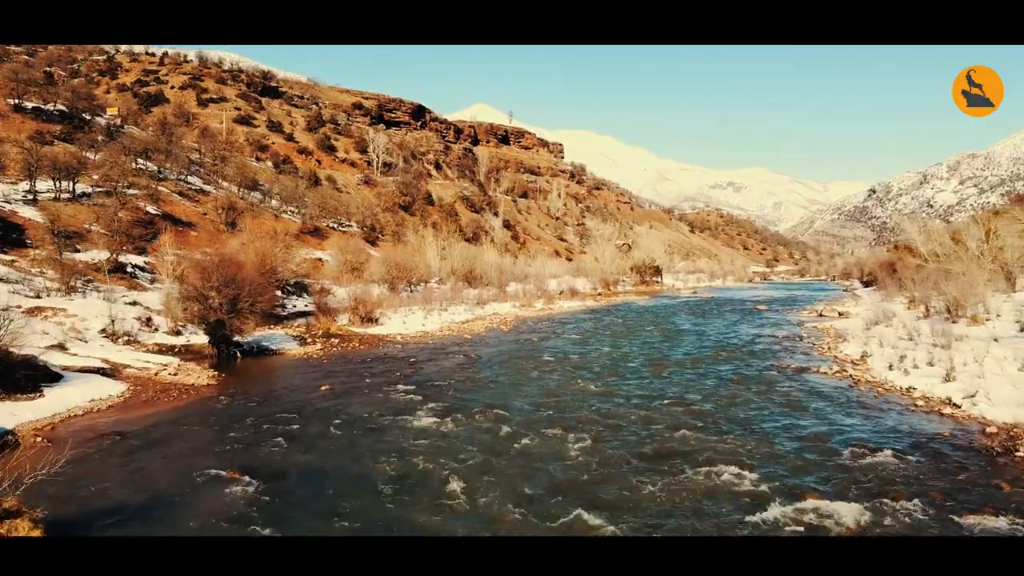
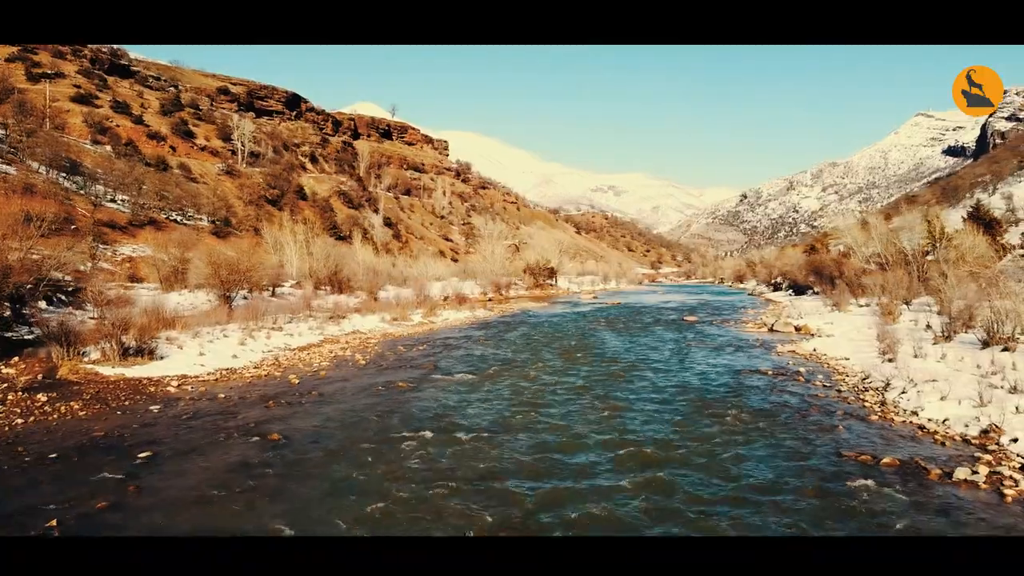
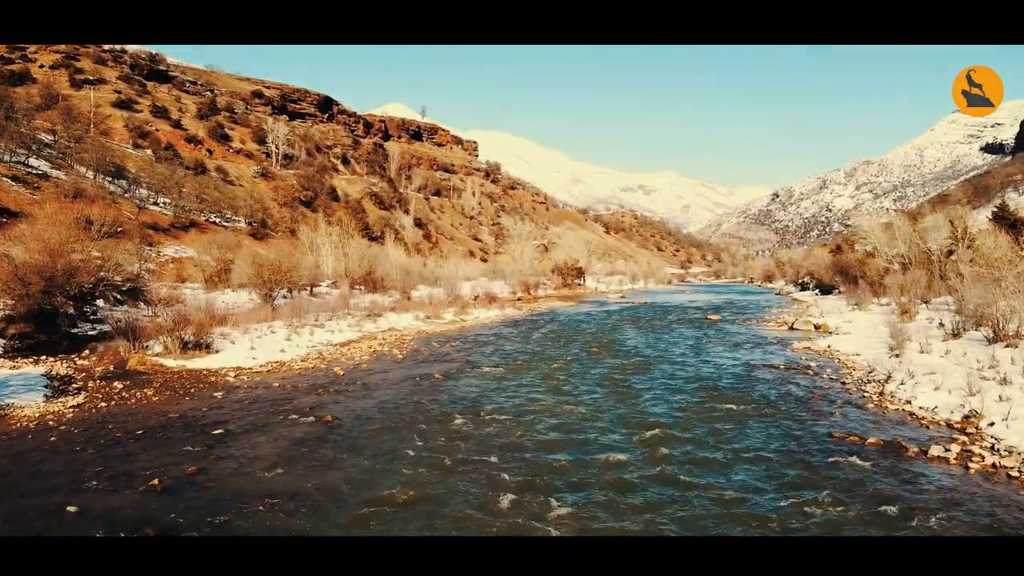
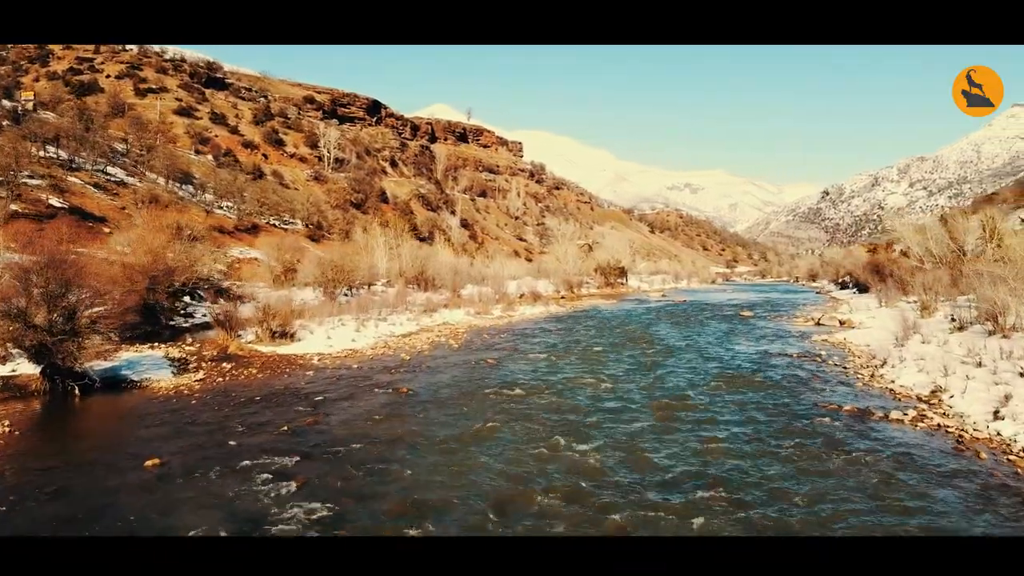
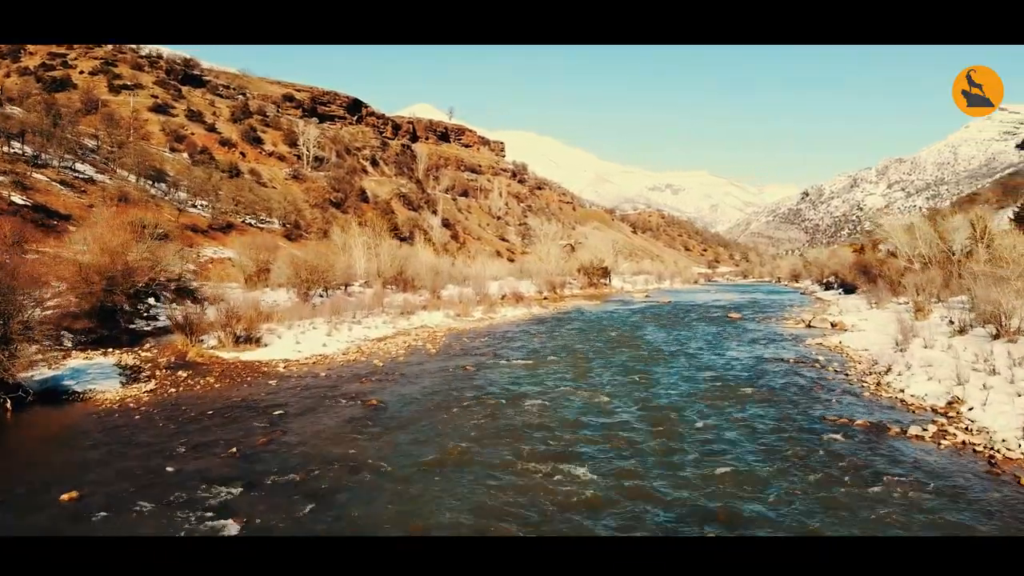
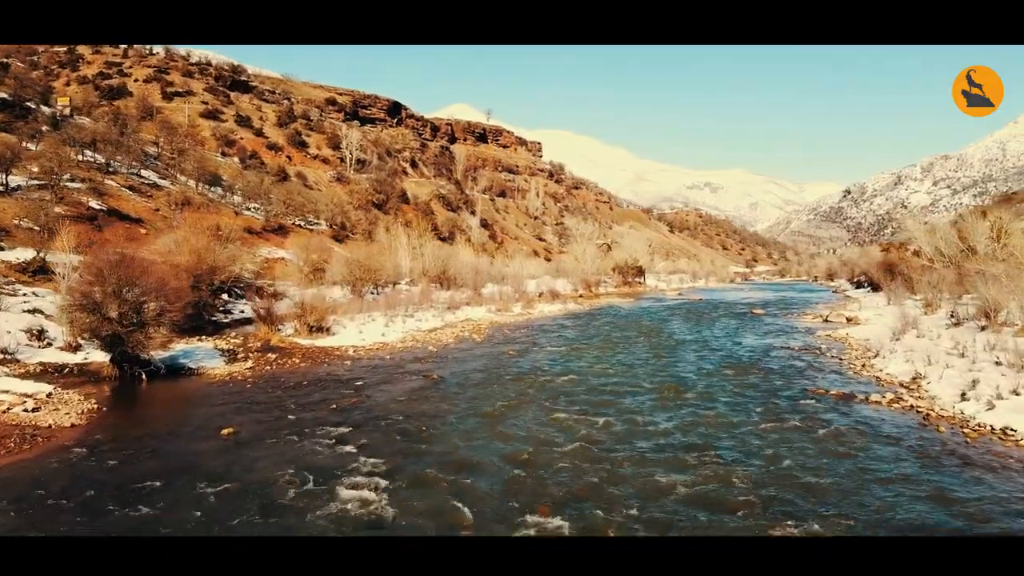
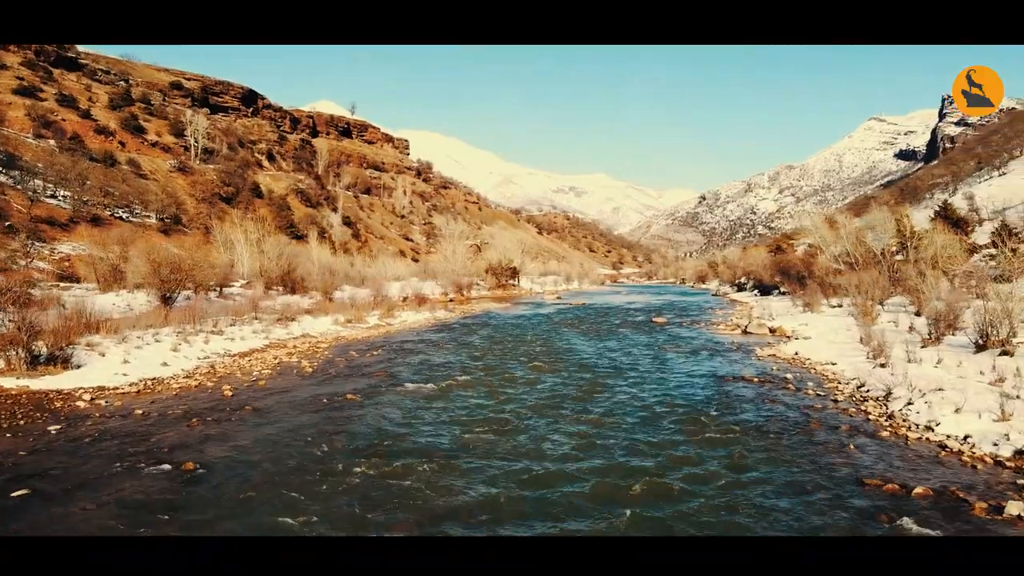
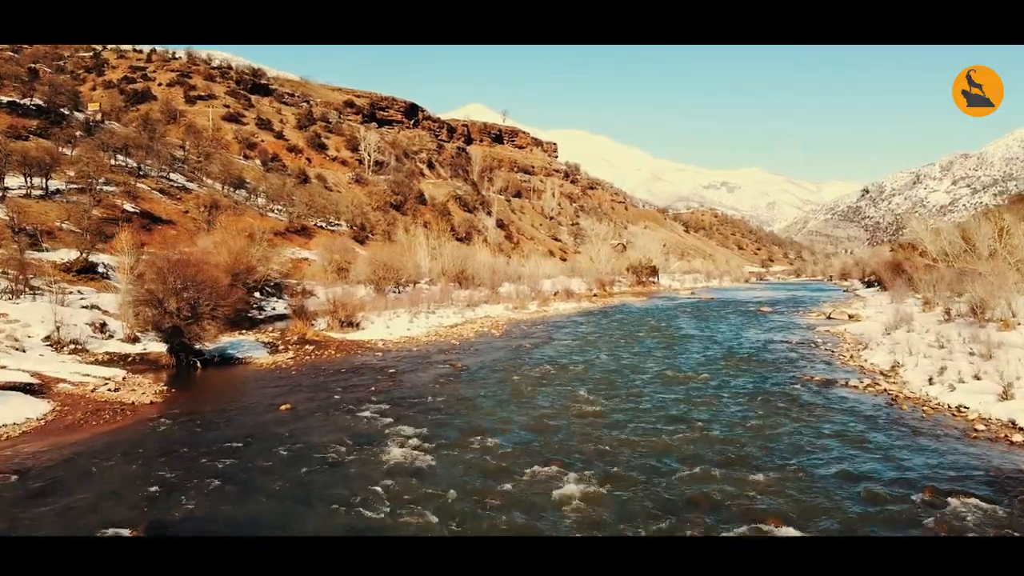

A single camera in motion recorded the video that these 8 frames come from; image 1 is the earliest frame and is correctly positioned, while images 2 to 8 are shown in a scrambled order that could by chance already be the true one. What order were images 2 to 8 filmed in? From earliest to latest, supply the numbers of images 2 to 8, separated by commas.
8, 6, 4, 5, 3, 2, 7
